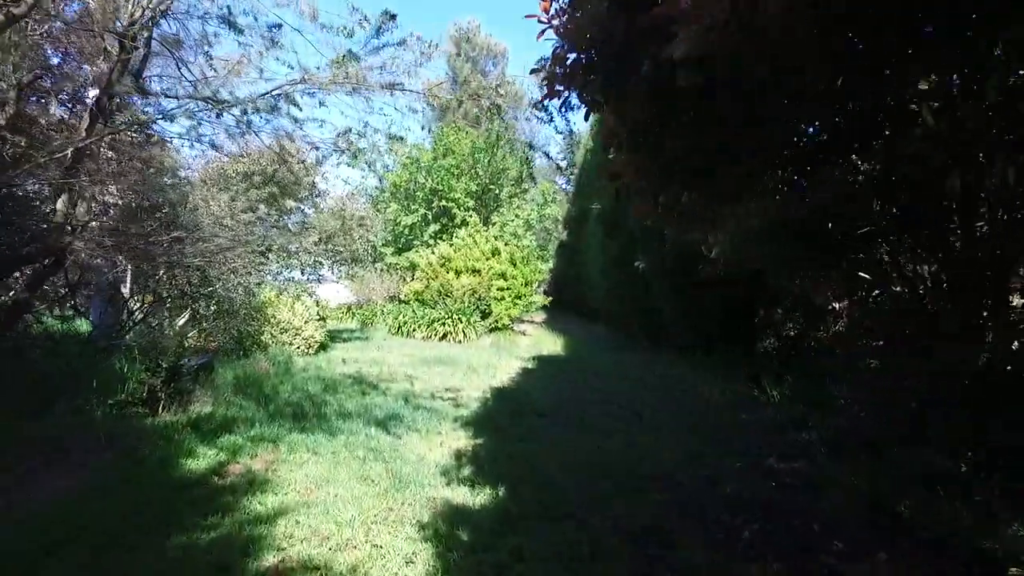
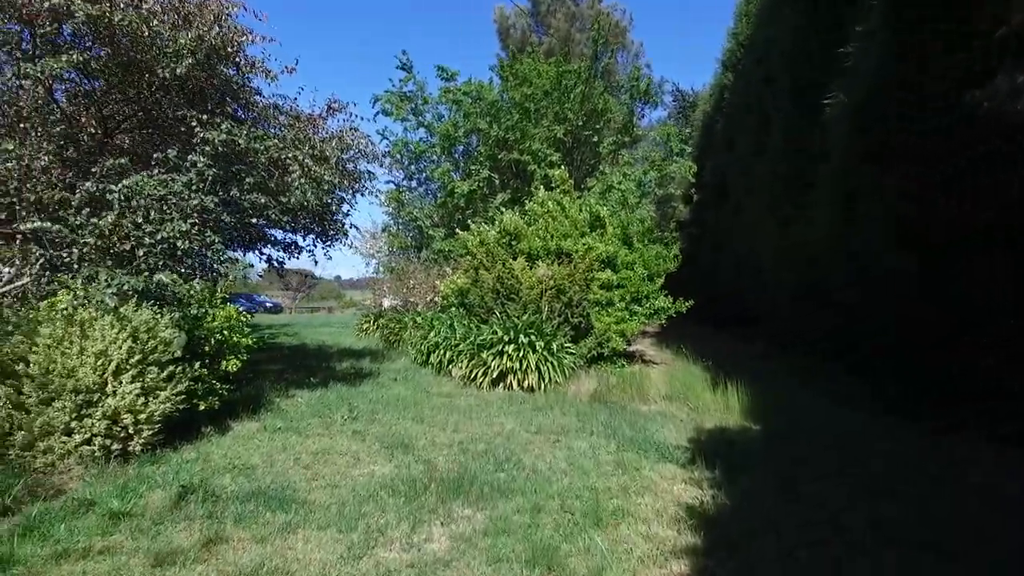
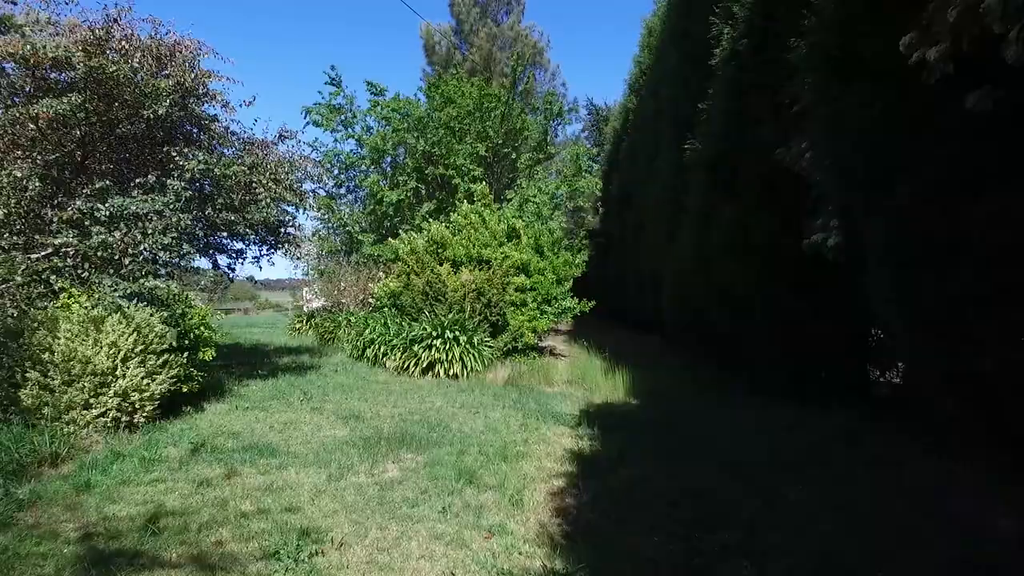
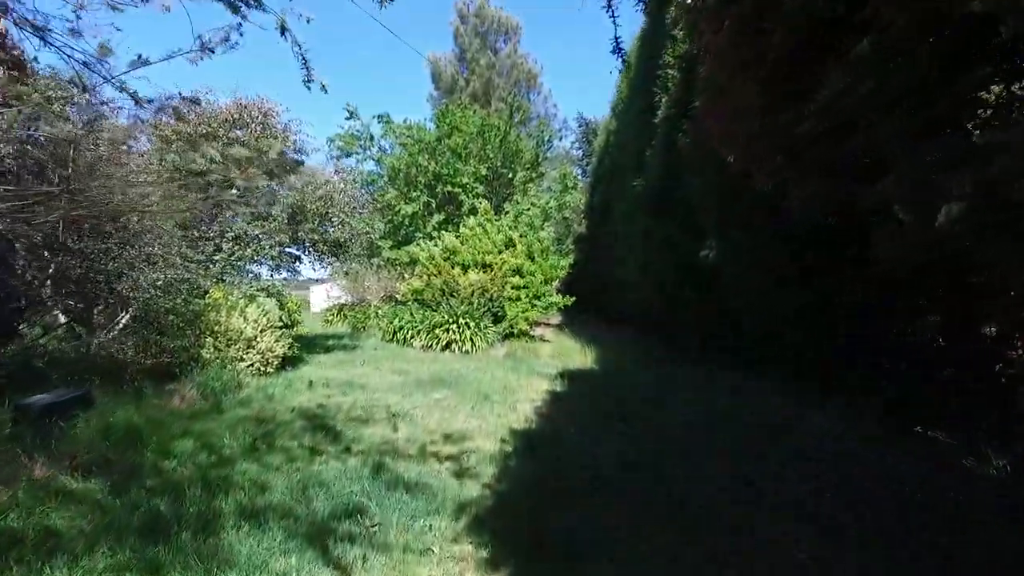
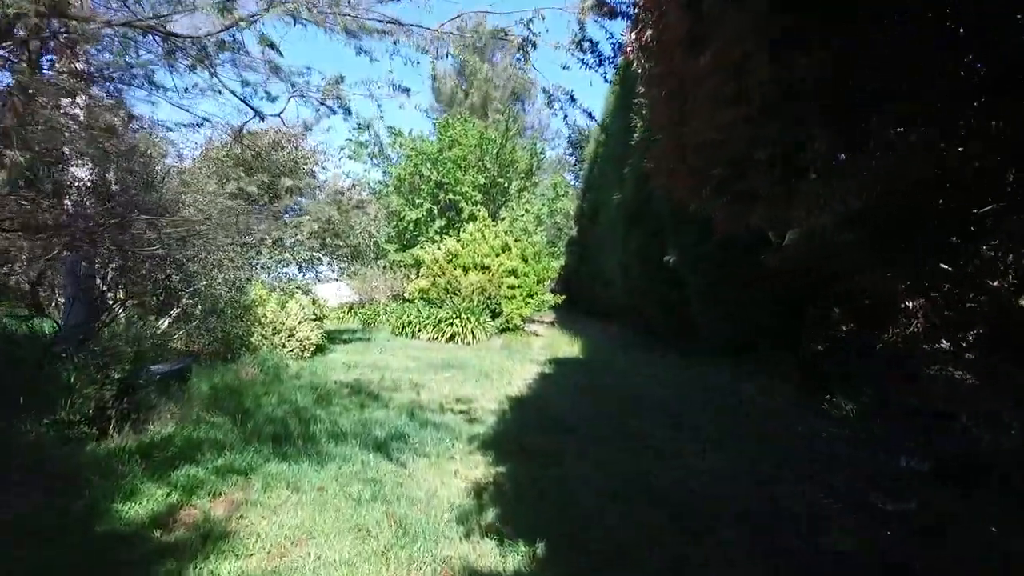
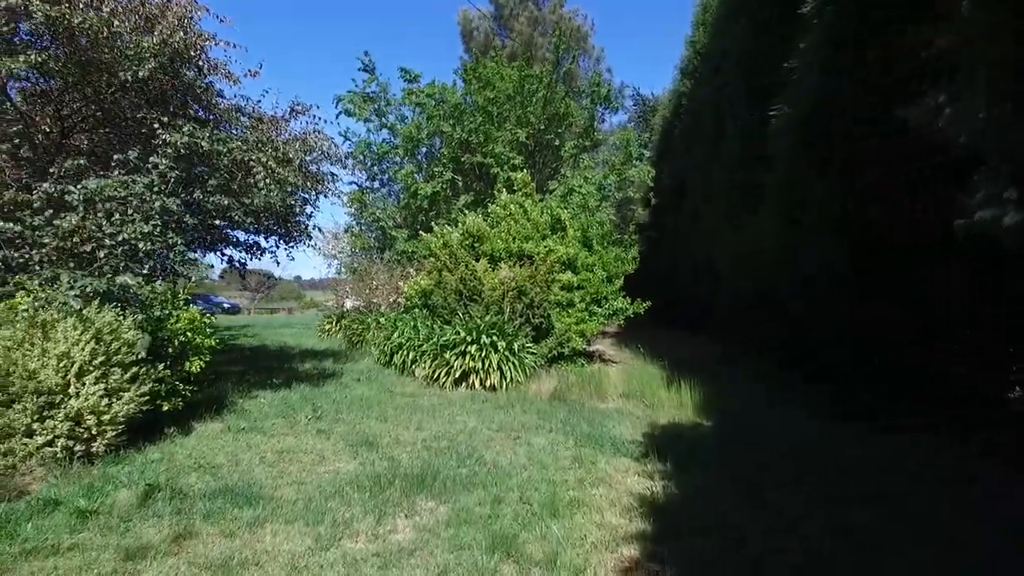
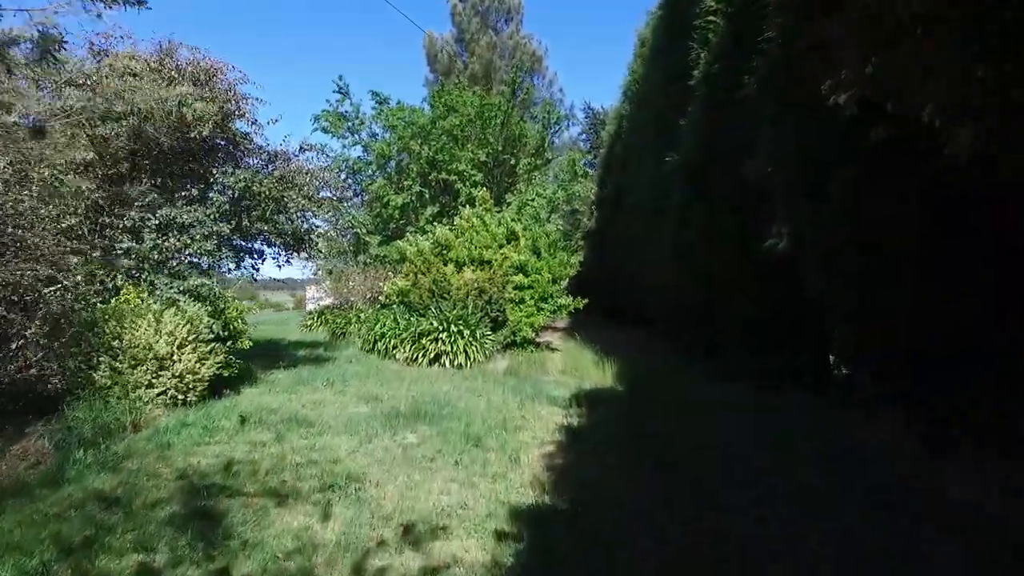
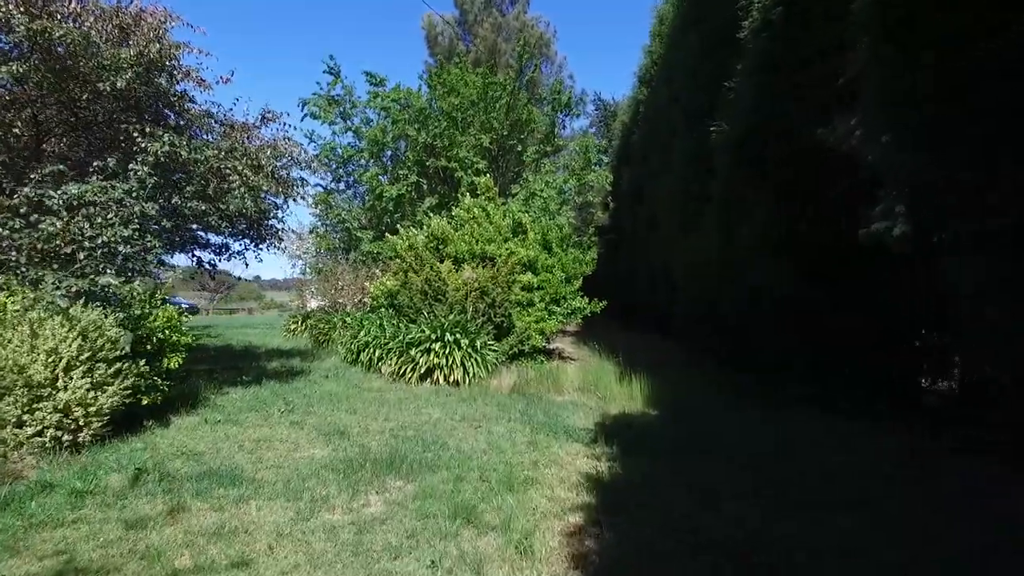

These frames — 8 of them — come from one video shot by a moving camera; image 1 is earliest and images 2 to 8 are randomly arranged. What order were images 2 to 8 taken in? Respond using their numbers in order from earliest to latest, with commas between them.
5, 4, 7, 3, 8, 6, 2
